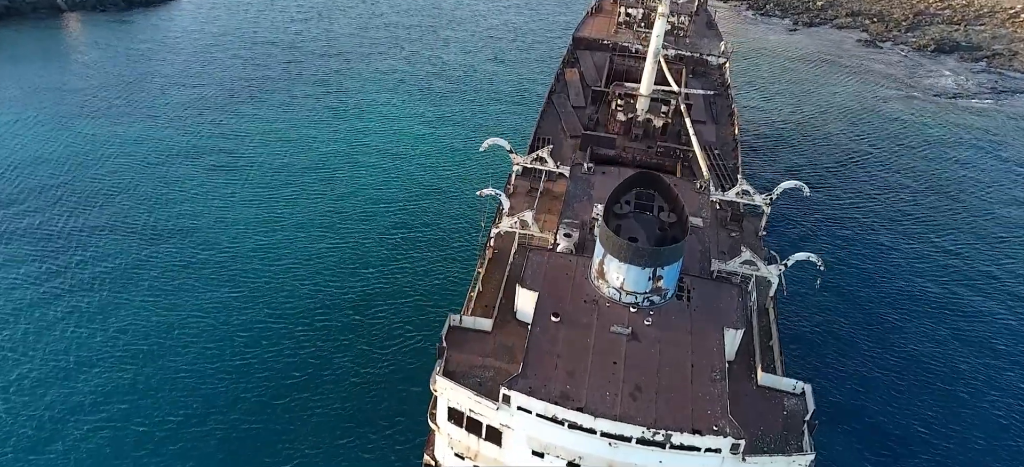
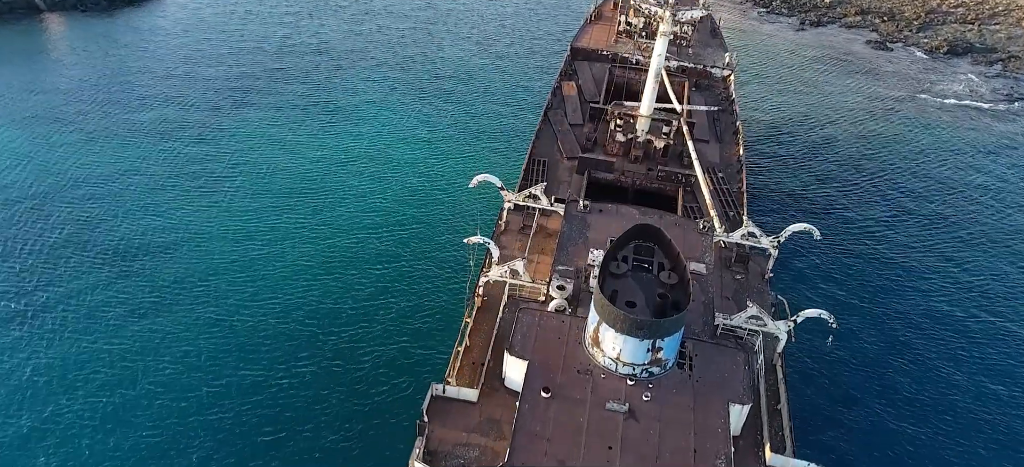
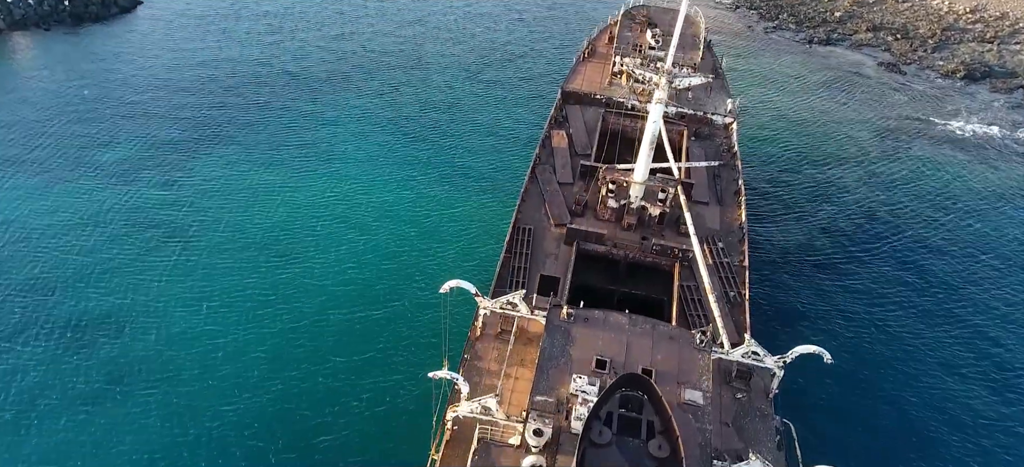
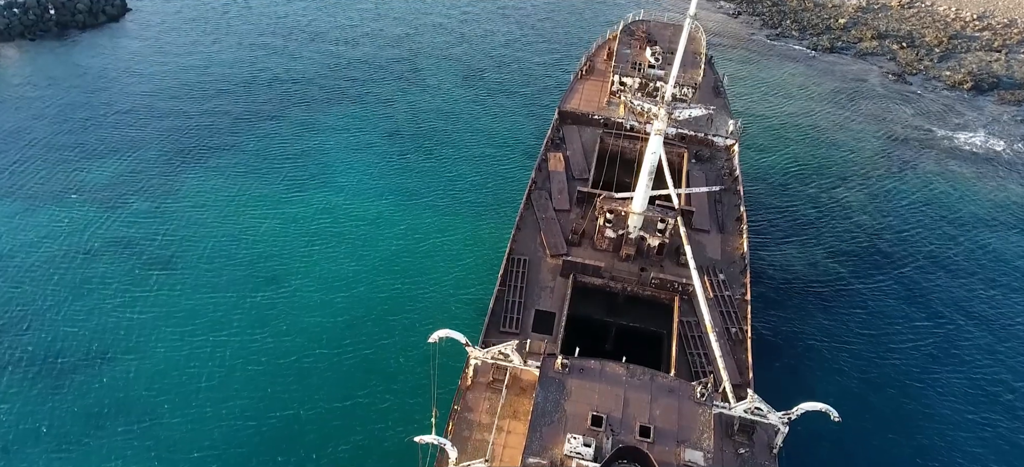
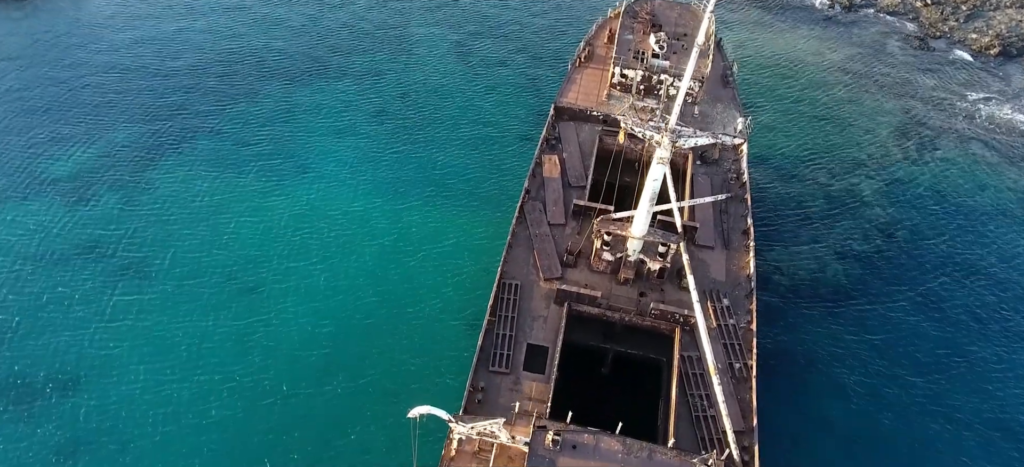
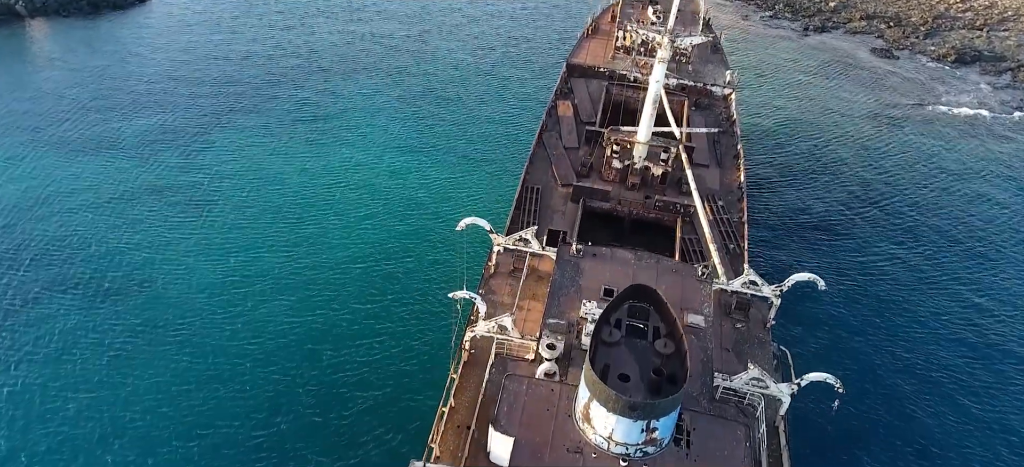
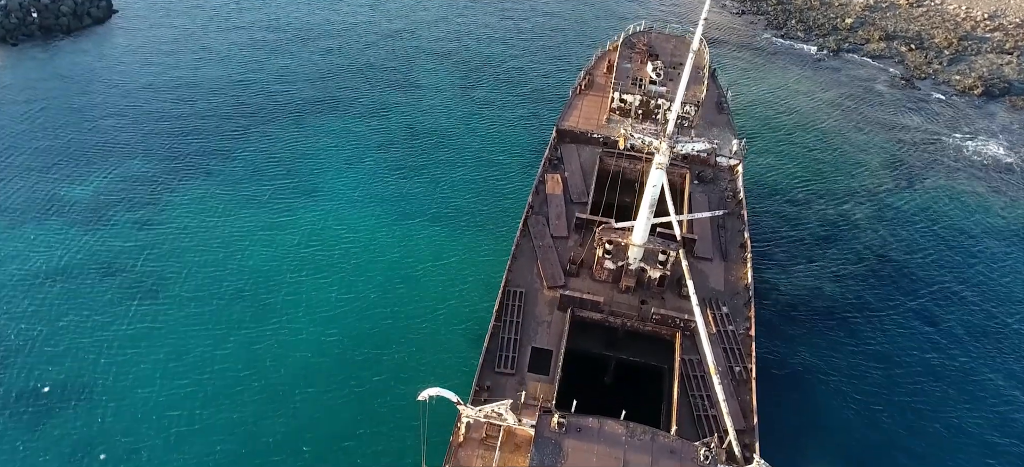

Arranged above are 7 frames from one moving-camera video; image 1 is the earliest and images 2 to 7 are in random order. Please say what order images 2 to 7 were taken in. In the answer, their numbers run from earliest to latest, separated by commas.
2, 6, 3, 4, 7, 5
